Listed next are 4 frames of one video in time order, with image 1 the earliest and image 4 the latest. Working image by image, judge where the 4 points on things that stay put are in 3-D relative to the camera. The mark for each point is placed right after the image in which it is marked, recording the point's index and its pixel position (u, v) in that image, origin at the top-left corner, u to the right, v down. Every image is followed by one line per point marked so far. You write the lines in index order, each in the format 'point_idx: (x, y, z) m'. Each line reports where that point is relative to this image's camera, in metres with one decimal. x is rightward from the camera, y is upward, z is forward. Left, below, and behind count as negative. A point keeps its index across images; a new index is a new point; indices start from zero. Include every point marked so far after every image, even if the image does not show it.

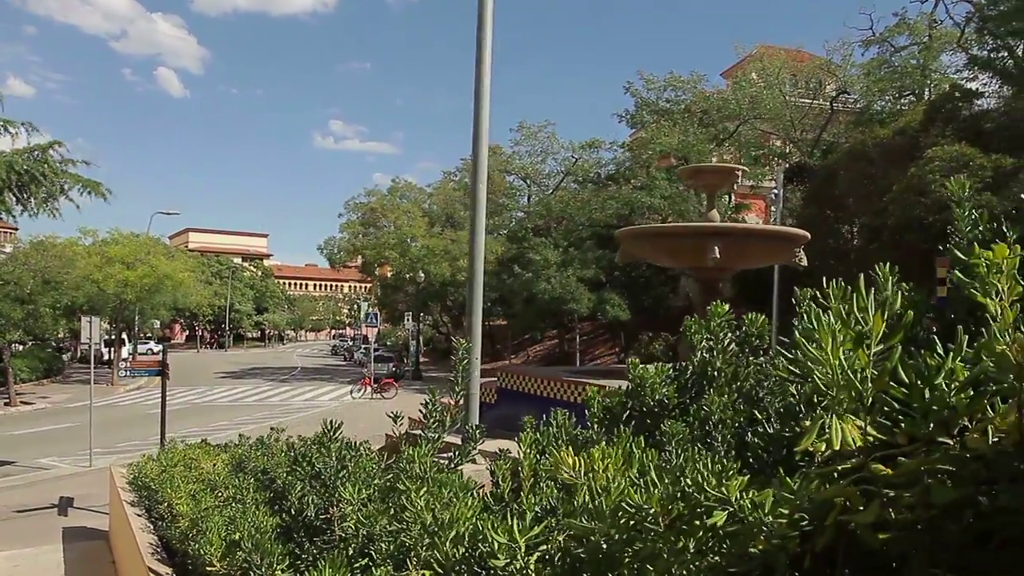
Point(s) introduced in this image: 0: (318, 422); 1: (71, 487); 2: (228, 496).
0: (-5.1, -3.6, +19.3) m
1: (-7.4, -3.4, +12.3) m
2: (-2.3, -1.7, +5.9) m
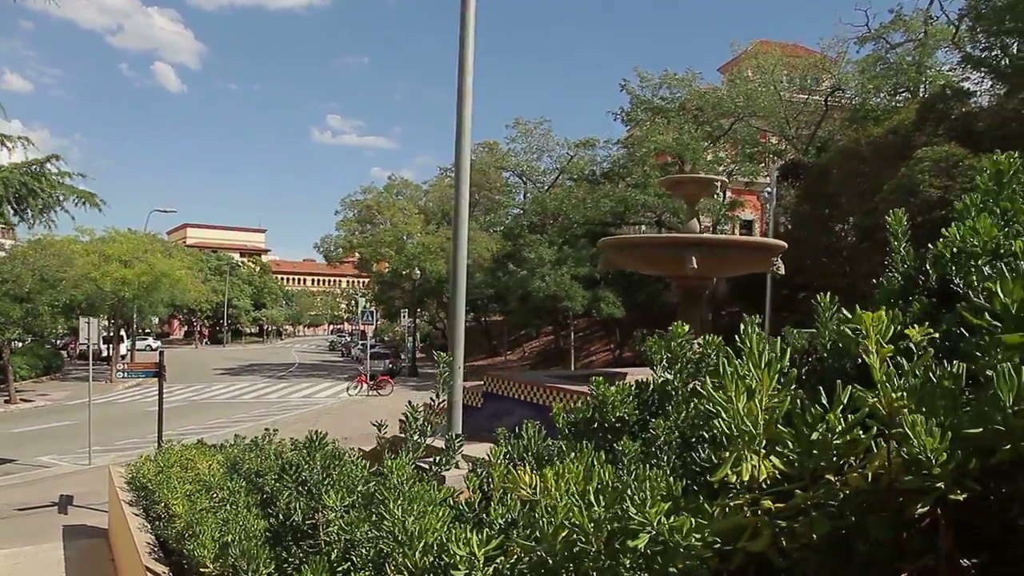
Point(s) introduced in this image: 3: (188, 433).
0: (-5.3, -3.5, +19.5) m
1: (-7.6, -3.4, +12.5) m
2: (-2.4, -1.7, +6.1) m
3: (-7.8, -3.5, +17.5) m
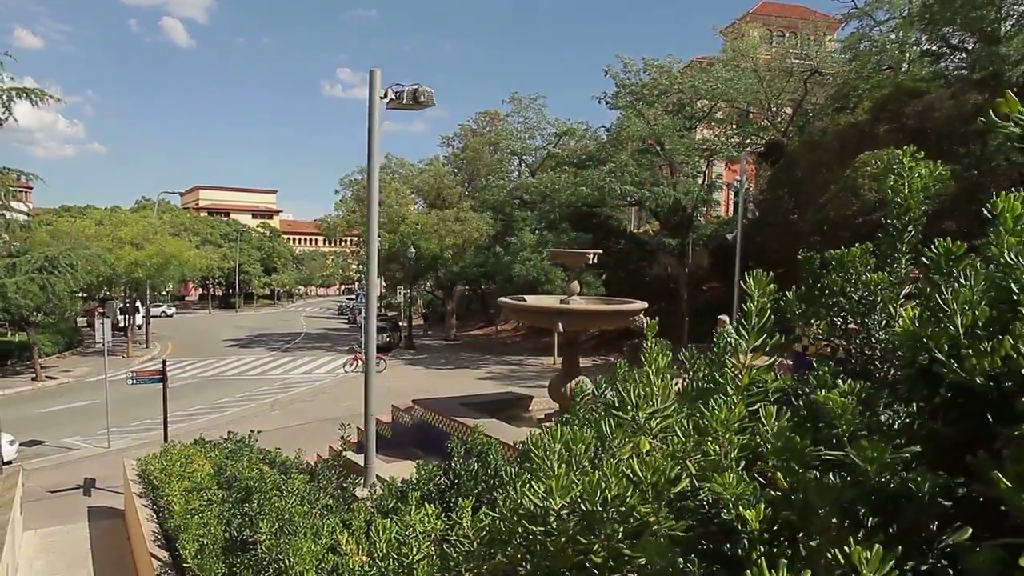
0: (-5.9, -3.2, +21.4) m
1: (-8.3, -3.6, +14.5) m
2: (-3.3, -2.3, +7.9) m
3: (-8.5, -3.3, +19.5) m
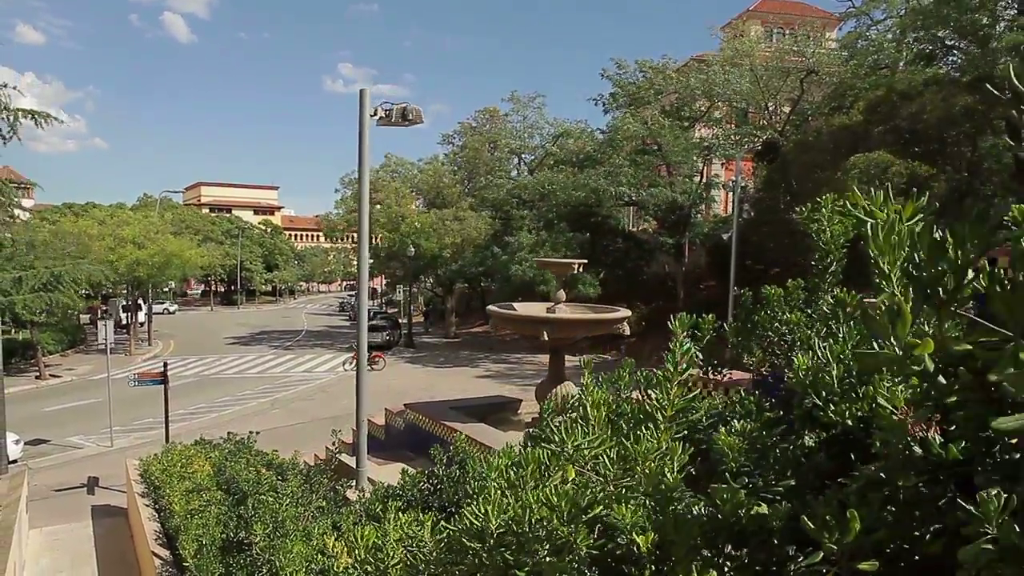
0: (-6.0, -3.2, +21.7) m
1: (-8.4, -3.6, +14.8) m
2: (-3.4, -2.4, +8.2) m
3: (-8.6, -3.4, +19.8) m
